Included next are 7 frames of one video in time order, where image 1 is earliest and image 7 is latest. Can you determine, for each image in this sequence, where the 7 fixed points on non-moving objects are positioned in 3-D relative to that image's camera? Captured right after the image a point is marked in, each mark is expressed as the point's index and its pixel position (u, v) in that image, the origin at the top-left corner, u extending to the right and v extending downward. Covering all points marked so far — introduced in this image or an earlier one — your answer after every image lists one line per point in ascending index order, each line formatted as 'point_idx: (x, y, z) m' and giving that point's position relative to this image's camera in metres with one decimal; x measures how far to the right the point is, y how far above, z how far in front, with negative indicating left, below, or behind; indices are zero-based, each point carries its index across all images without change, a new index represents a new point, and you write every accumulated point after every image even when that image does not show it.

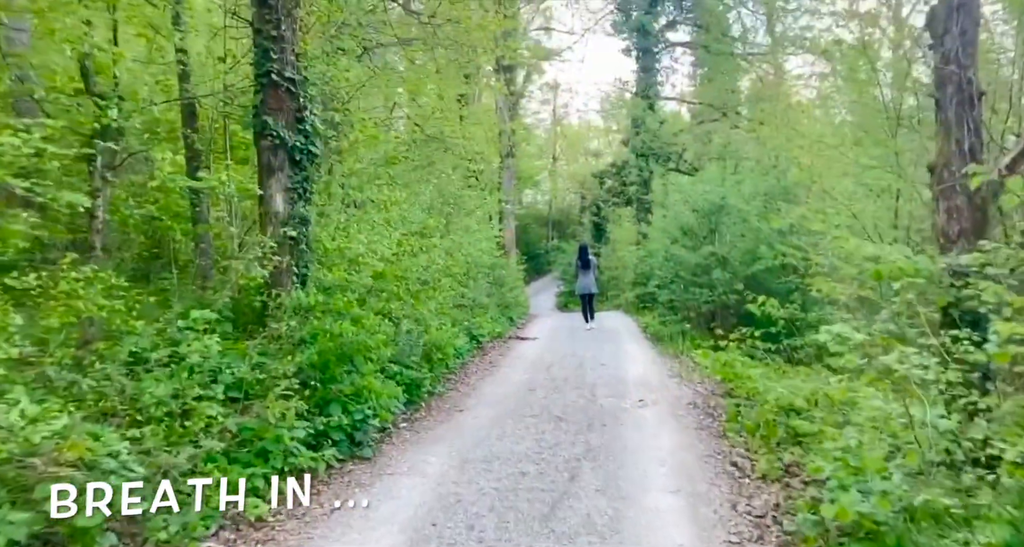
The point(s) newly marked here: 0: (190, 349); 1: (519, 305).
0: (-2.1, -0.5, +4.9) m
1: (+0.2, -0.8, +18.7) m
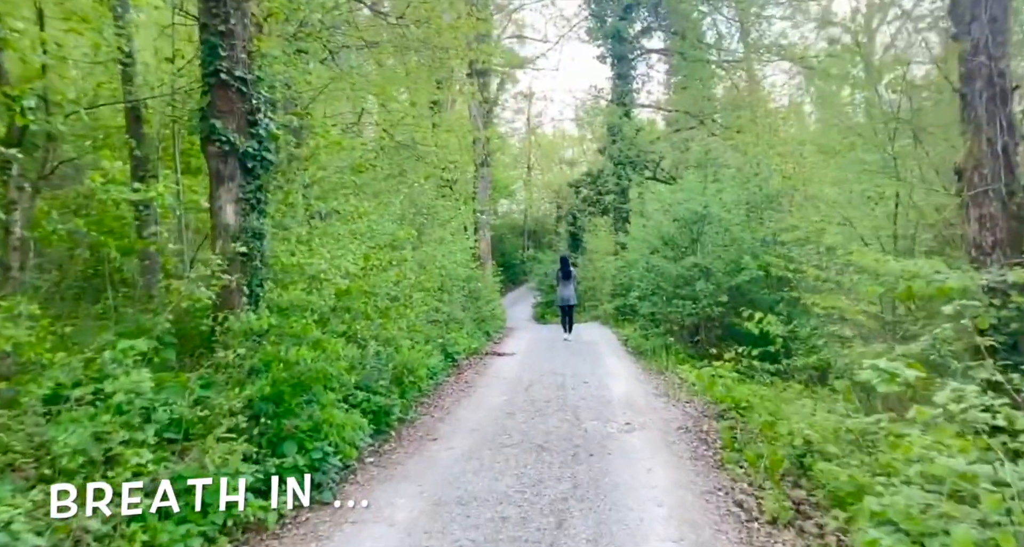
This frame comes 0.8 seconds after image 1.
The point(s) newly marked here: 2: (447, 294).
0: (-2.3, -0.6, +4.2) m
1: (-0.4, -1.1, +18.1) m
2: (-1.2, -0.4, +13.8) m
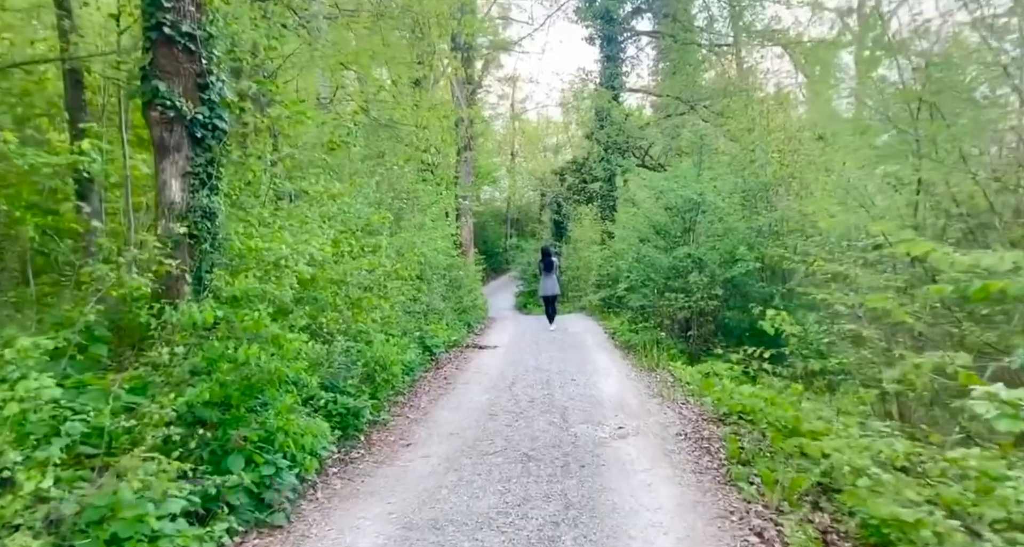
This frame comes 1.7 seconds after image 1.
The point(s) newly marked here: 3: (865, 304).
0: (-2.3, -0.6, +3.5) m
1: (-0.8, -0.8, +17.4) m
2: (-1.5, -0.2, +13.1) m
3: (+3.2, -0.3, +6.7) m
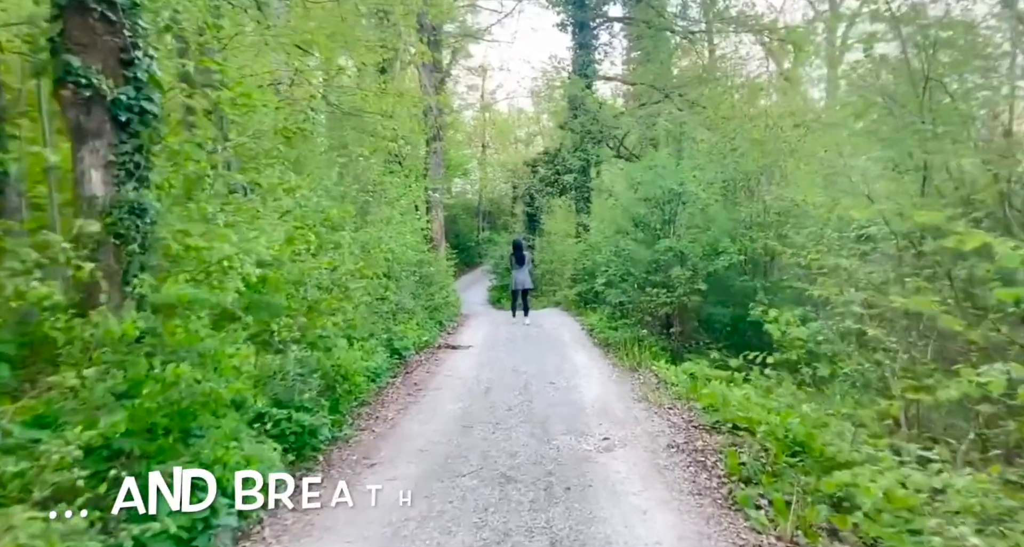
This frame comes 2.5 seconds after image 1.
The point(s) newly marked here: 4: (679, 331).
0: (-2.4, -0.6, +2.8) m
1: (-1.4, -0.7, +16.8) m
2: (-2.0, -0.1, +12.4) m
3: (+3.0, -0.2, +6.2) m
4: (+2.9, -1.0, +12.6) m
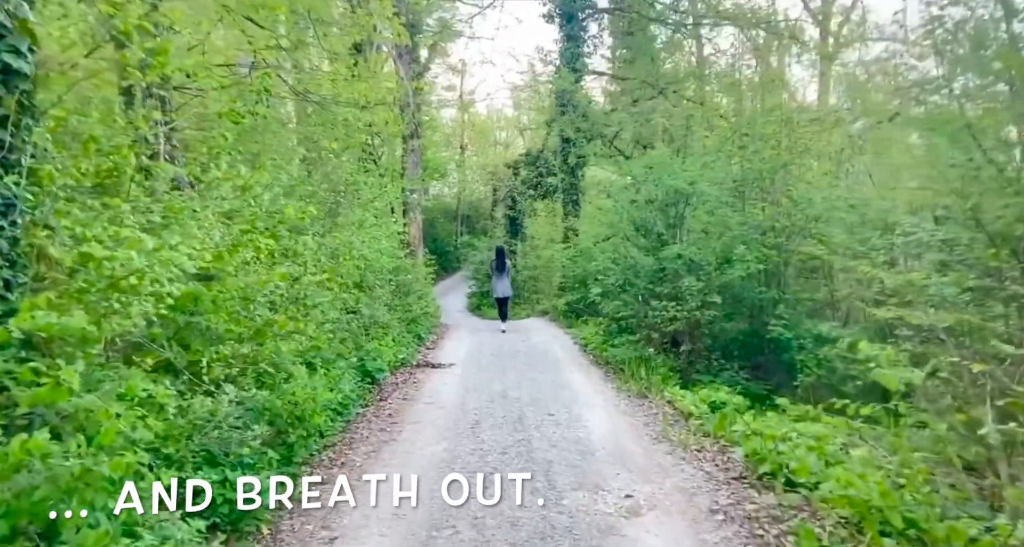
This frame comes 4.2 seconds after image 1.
0: (-2.3, -0.7, +1.4) m
1: (-1.8, -0.9, +15.4) m
2: (-2.2, -0.2, +11.1) m
3: (+3.0, -0.3, +5.0) m
4: (+2.7, -1.2, +11.4) m
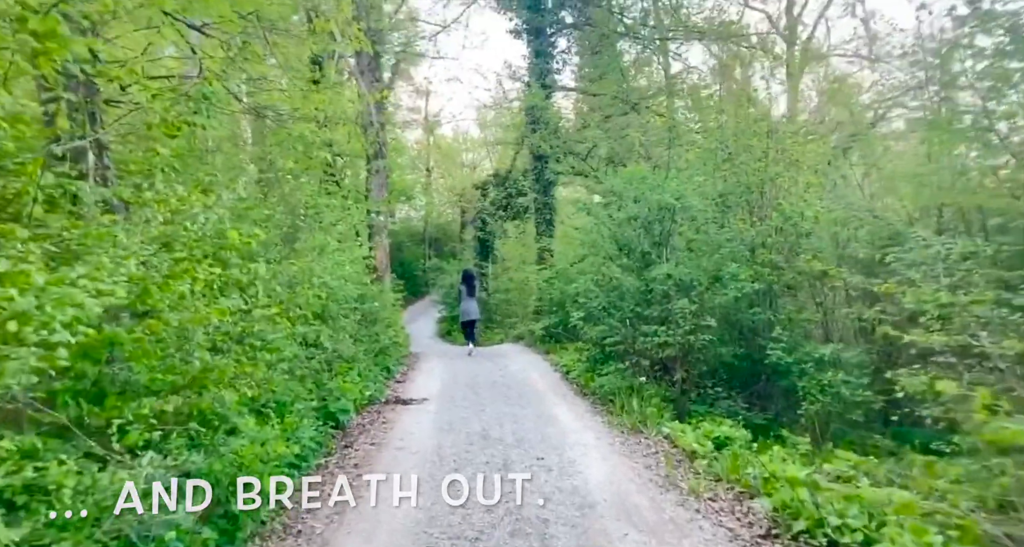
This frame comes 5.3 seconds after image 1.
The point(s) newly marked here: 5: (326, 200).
0: (-2.2, -0.8, +0.5) m
1: (-2.3, -1.4, +14.5) m
2: (-2.5, -0.7, +10.2) m
3: (+2.9, -0.4, +4.3) m
4: (+2.4, -1.5, +10.7) m
5: (-2.6, +1.0, +10.0) m
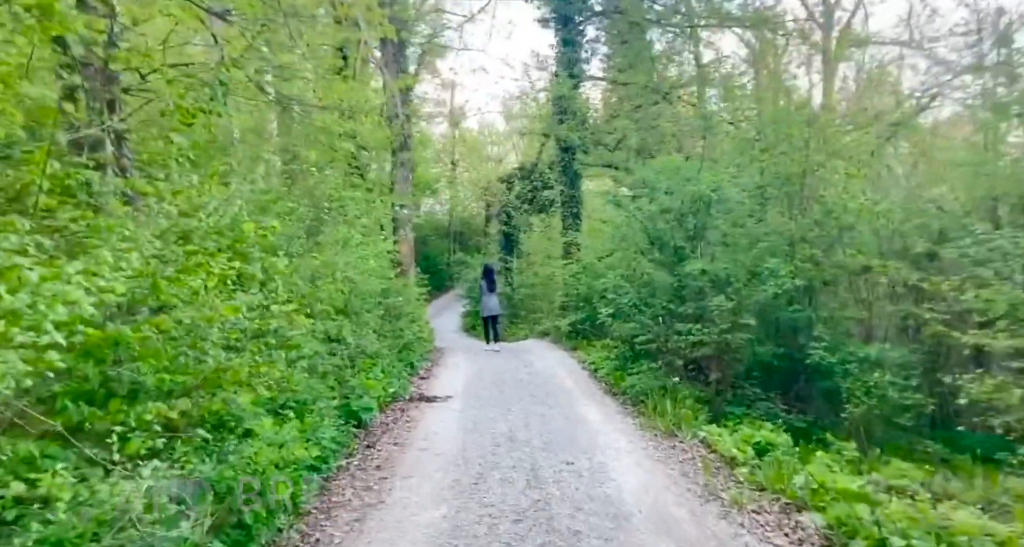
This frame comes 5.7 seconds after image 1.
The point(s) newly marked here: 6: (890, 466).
0: (-2.2, -0.8, +0.2) m
1: (-1.8, -1.3, +14.3) m
2: (-2.1, -0.6, +9.9) m
3: (+3.1, -0.4, +3.9) m
4: (+2.7, -1.4, +10.3) m
5: (-2.2, +1.1, +9.8) m
6: (+3.2, -1.6, +6.2) m
